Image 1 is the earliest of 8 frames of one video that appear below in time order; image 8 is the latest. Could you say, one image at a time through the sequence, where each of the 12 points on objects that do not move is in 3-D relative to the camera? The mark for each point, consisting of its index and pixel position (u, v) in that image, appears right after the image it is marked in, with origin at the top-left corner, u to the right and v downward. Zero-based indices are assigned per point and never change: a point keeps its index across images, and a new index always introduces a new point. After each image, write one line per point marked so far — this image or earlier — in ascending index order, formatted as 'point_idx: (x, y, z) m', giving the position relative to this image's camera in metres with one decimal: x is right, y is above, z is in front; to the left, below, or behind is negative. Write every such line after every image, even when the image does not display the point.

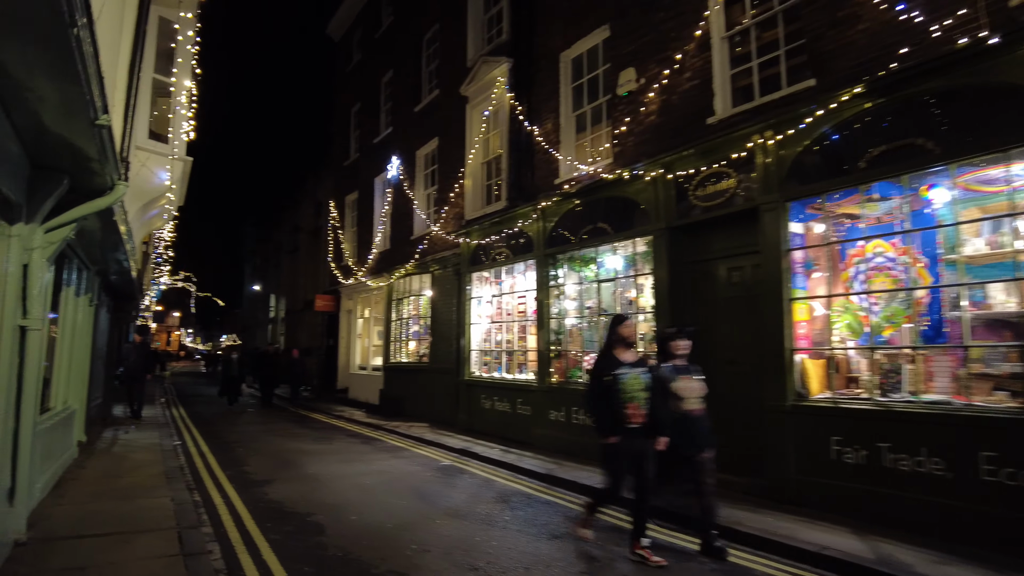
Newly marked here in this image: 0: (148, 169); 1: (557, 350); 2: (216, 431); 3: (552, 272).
0: (-4.2, +1.4, +7.7) m
1: (+0.7, -1.0, +10.1) m
2: (-5.6, -2.7, +12.6) m
3: (+0.6, +0.3, +10.3) m
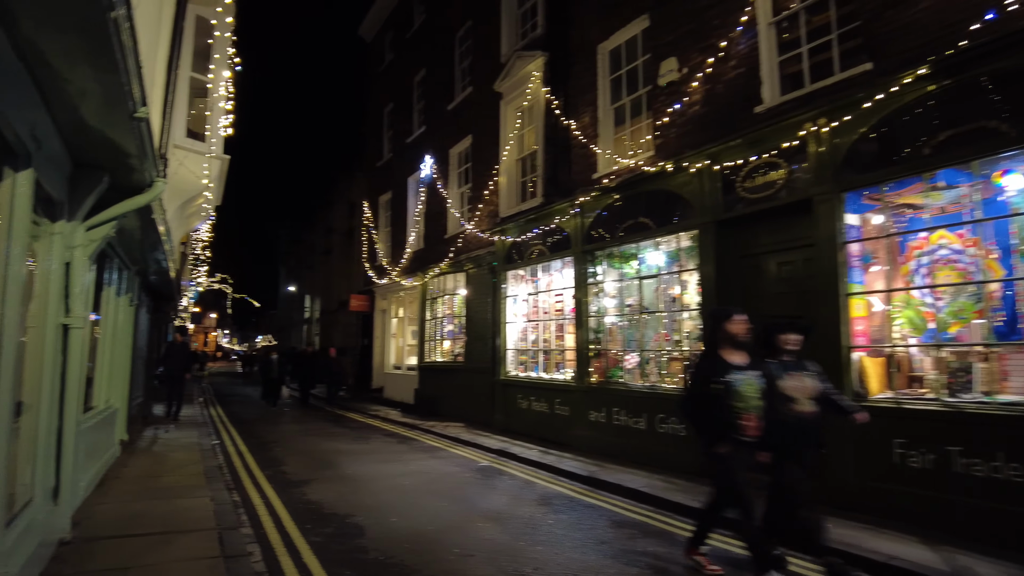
0: (-3.7, +1.4, +7.7) m
1: (+1.3, -0.9, +9.9) m
2: (-4.9, -2.7, +12.7) m
3: (+1.2, +0.3, +10.1) m
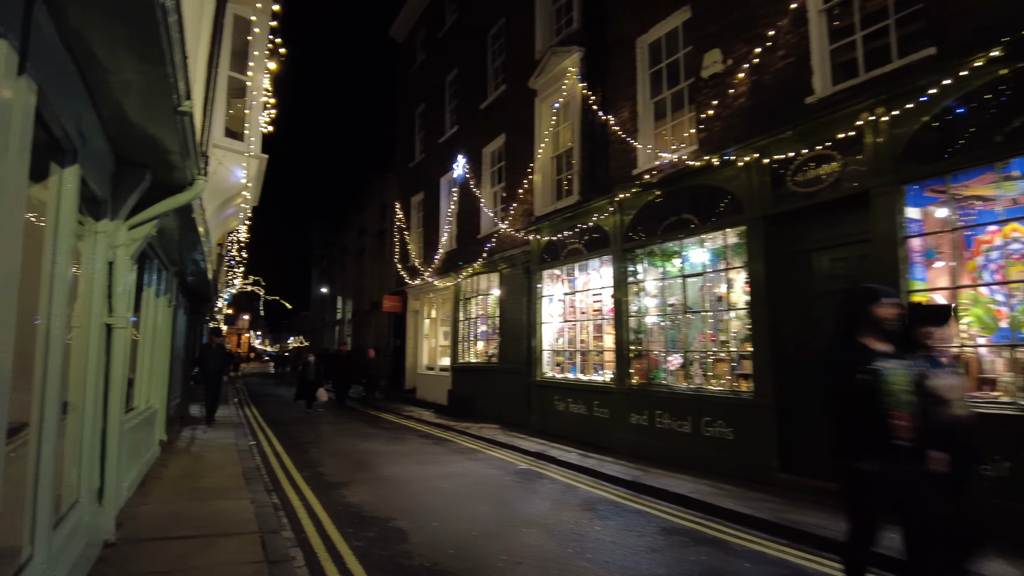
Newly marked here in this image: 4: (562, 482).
0: (-3.3, +1.4, +7.7) m
1: (+1.8, -0.9, +9.6) m
2: (-4.2, -2.7, +12.7) m
3: (+1.8, +0.3, +9.8) m
4: (+0.6, -2.4, +8.1) m
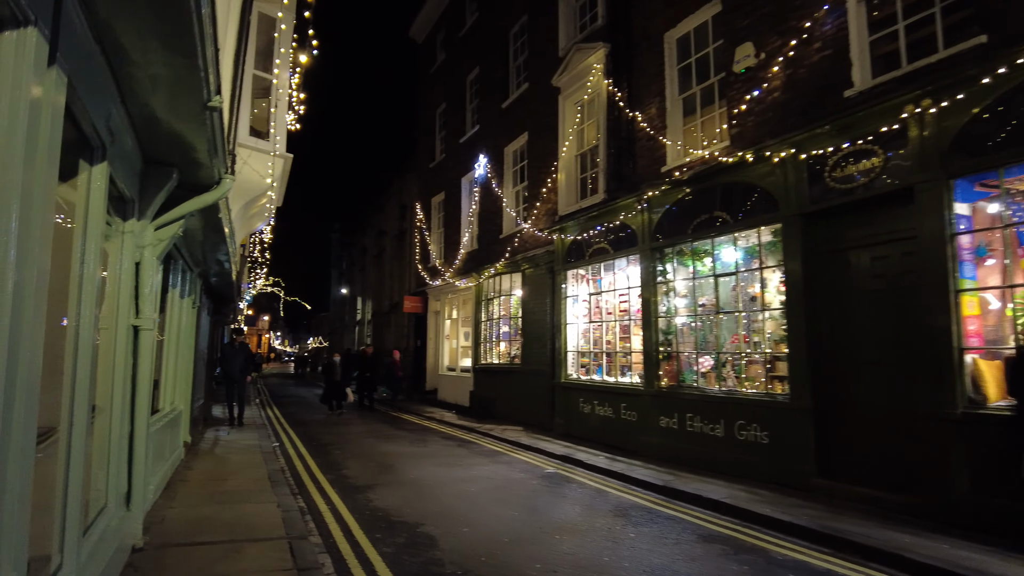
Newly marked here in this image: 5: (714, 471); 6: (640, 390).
0: (-3.0, +1.4, +7.6) m
1: (+2.2, -0.9, +9.4) m
2: (-3.8, -2.7, +12.6) m
3: (+2.1, +0.3, +9.6) m
4: (+0.9, -2.4, +7.9) m
5: (+2.5, -2.2, +8.2) m
6: (+1.9, -1.5, +9.7) m
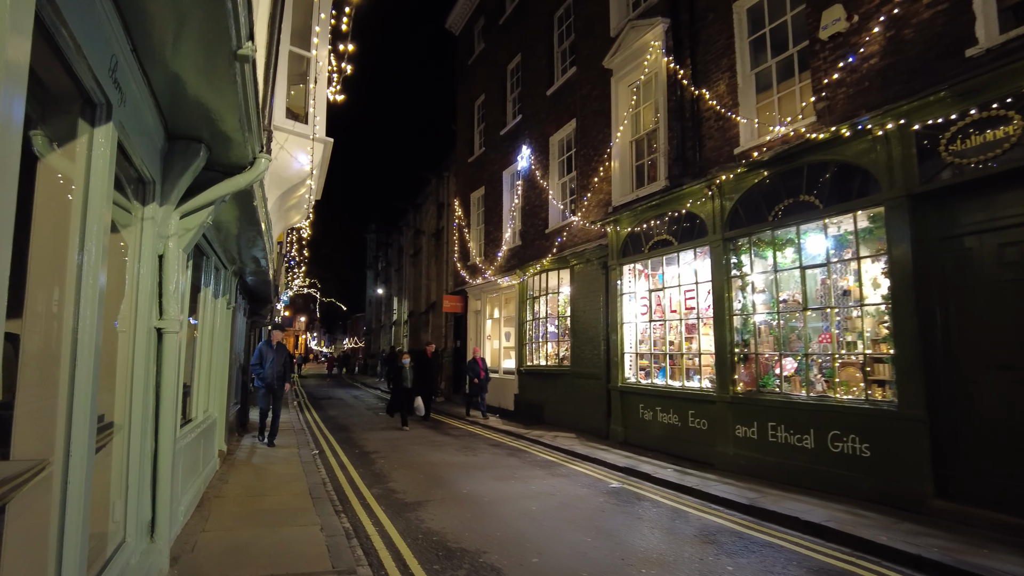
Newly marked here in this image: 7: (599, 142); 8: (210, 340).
0: (-2.3, +1.4, +6.9) m
1: (+2.9, -0.8, +8.5) m
2: (-2.9, -2.7, +12.0) m
3: (+2.9, +0.4, +8.7) m
4: (+1.6, -2.3, +7.1) m
5: (+3.2, -2.2, +7.2) m
6: (+2.6, -1.4, +8.8) m
7: (+1.6, +2.7, +12.3) m
8: (-3.6, -0.6, +7.9) m
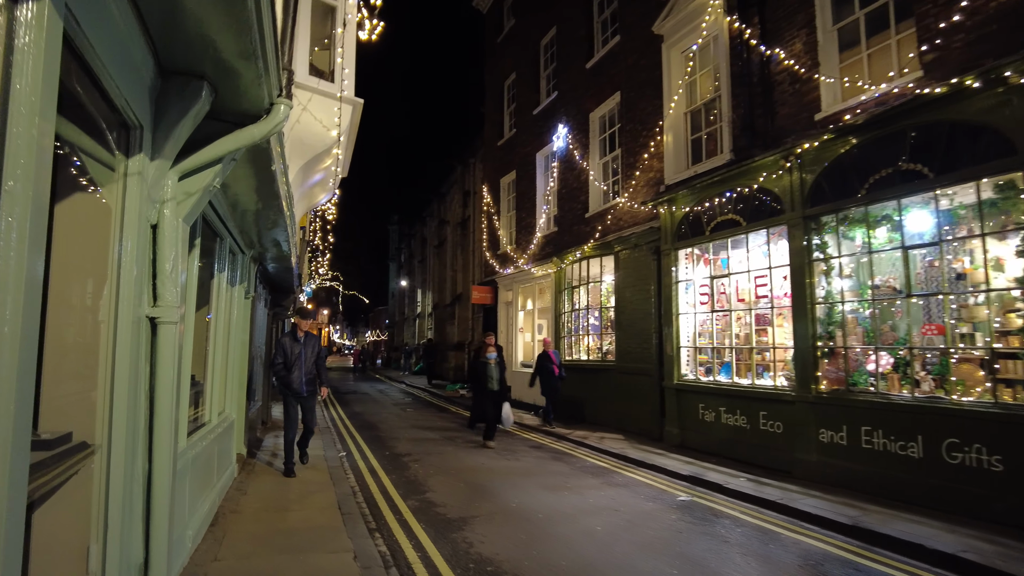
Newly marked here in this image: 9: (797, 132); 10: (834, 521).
0: (-1.8, +1.5, +6.0) m
1: (+3.5, -0.7, +7.4) m
2: (-2.2, -2.5, +11.1) m
3: (+3.4, +0.5, +7.7) m
4: (+2.2, -2.2, +6.1) m
5: (+3.7, -2.0, +6.2) m
6: (+3.2, -1.2, +7.7) m
7: (+2.3, +2.9, +11.2) m
8: (-3.0, -0.5, +7.1) m
9: (+3.4, +1.9, +8.0) m
10: (+2.8, -2.1, +5.9) m
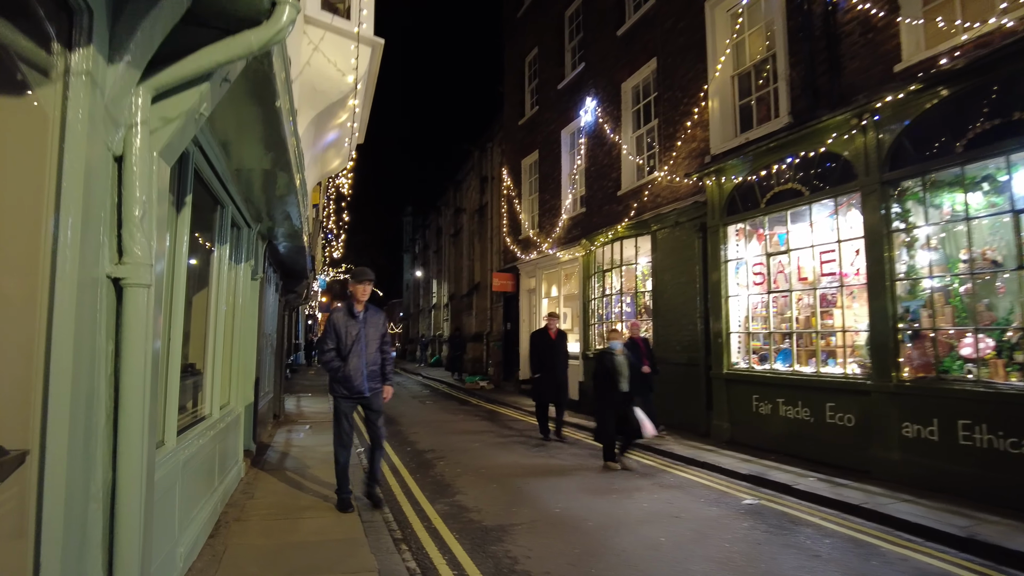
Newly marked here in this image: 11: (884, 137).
0: (-1.5, +1.8, +5.2) m
1: (+3.9, -0.4, +6.5) m
2: (-1.7, -2.3, +10.3) m
3: (+3.8, +0.8, +6.7) m
4: (+2.5, -1.9, +5.2) m
5: (+4.1, -1.8, +5.3) m
6: (+3.6, -1.0, +6.8) m
7: (+2.7, +3.2, +10.3) m
8: (-2.6, -0.3, +6.2) m
9: (+3.8, +2.1, +7.1) m
10: (+3.2, -1.8, +5.0) m
11: (+3.8, +1.5, +6.8) m
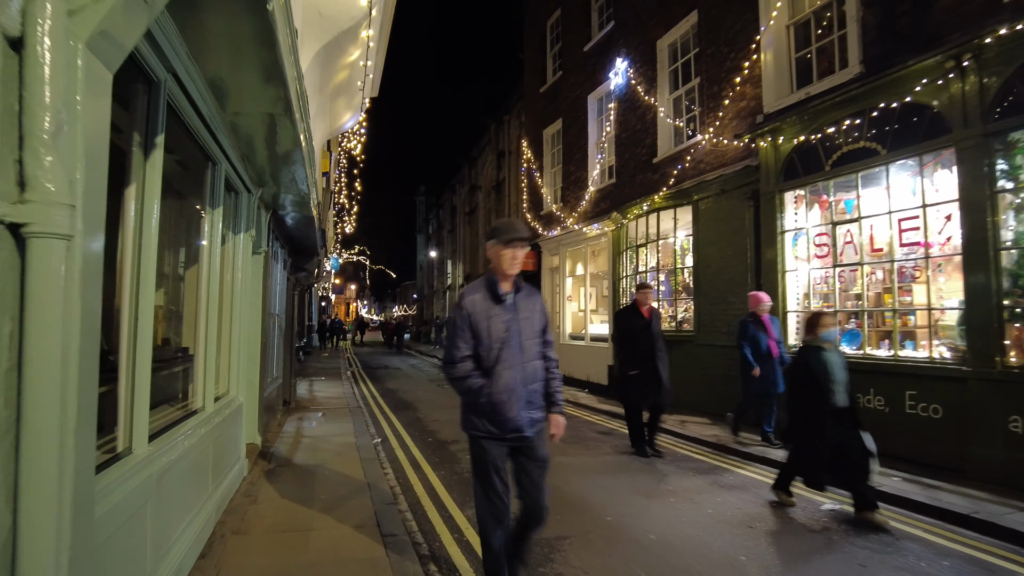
0: (-1.1, +1.9, +4.2) m
1: (+4.2, -0.2, +5.5) m
2: (-1.3, -1.9, +9.5) m
3: (+4.2, +1.1, +5.7) m
4: (+2.9, -1.7, +4.3) m
5: (+4.4, -1.6, +4.3) m
6: (+4.0, -0.7, +5.9) m
7: (+3.1, +3.5, +9.2) m
8: (-2.3, 0.0, +5.4) m
9: (+4.1, +2.4, +6.0) m
10: (+3.5, -1.6, +4.1) m
11: (+4.1, +1.8, +5.8) m
